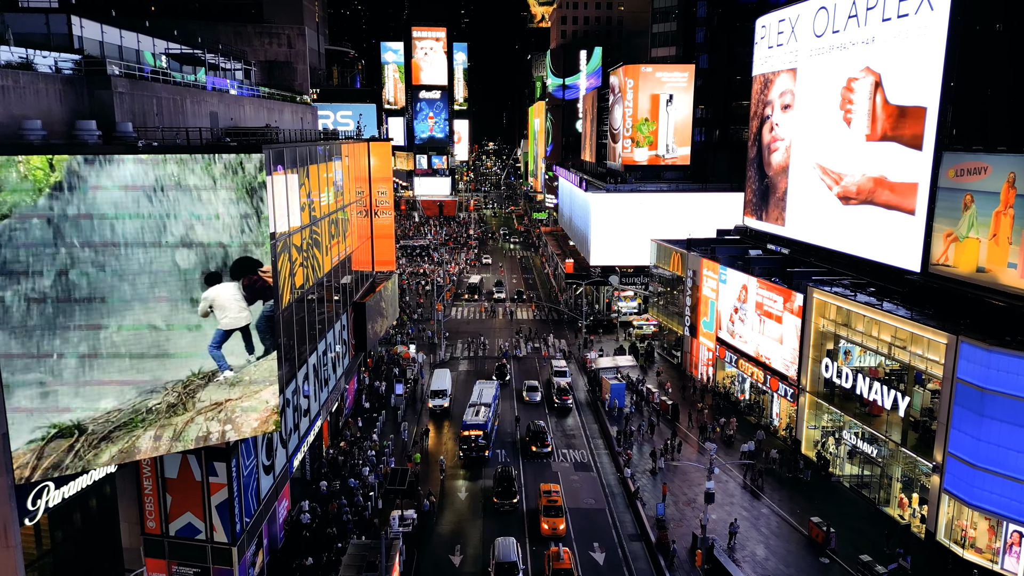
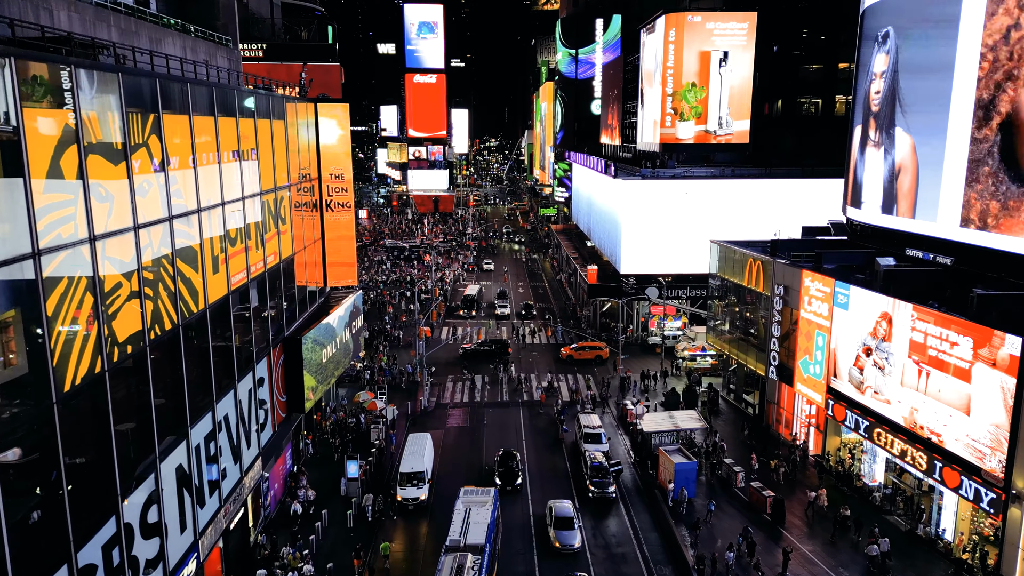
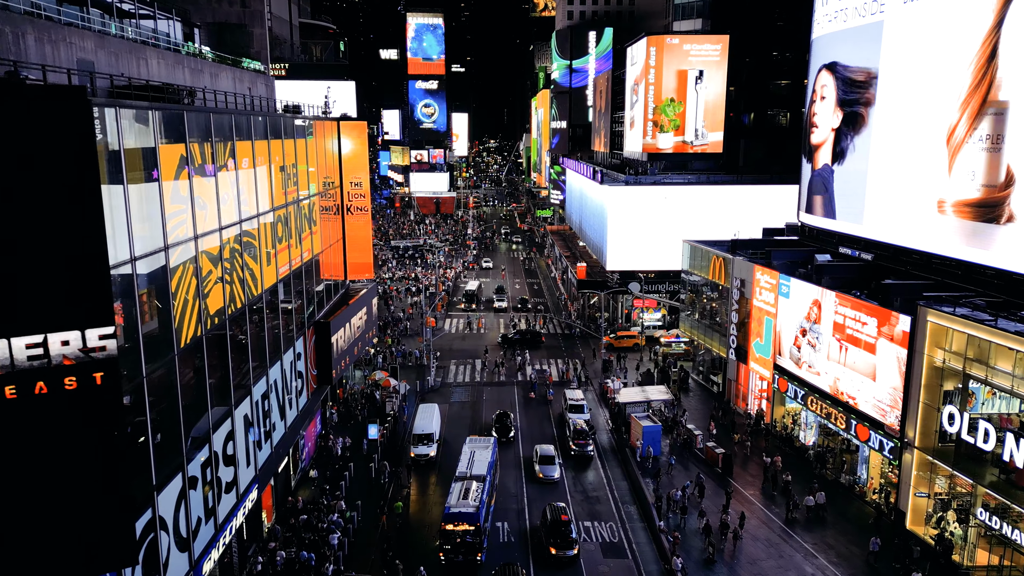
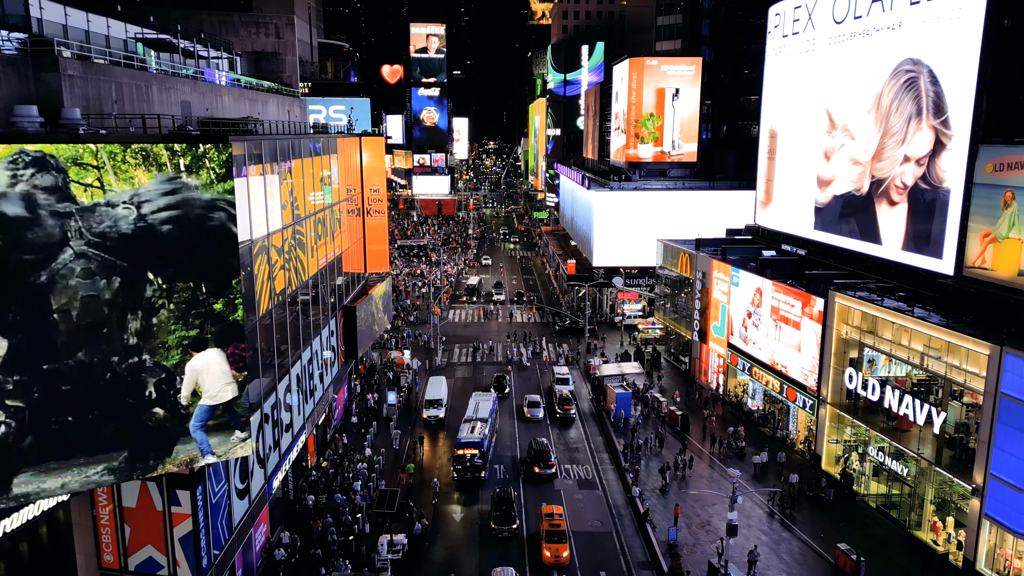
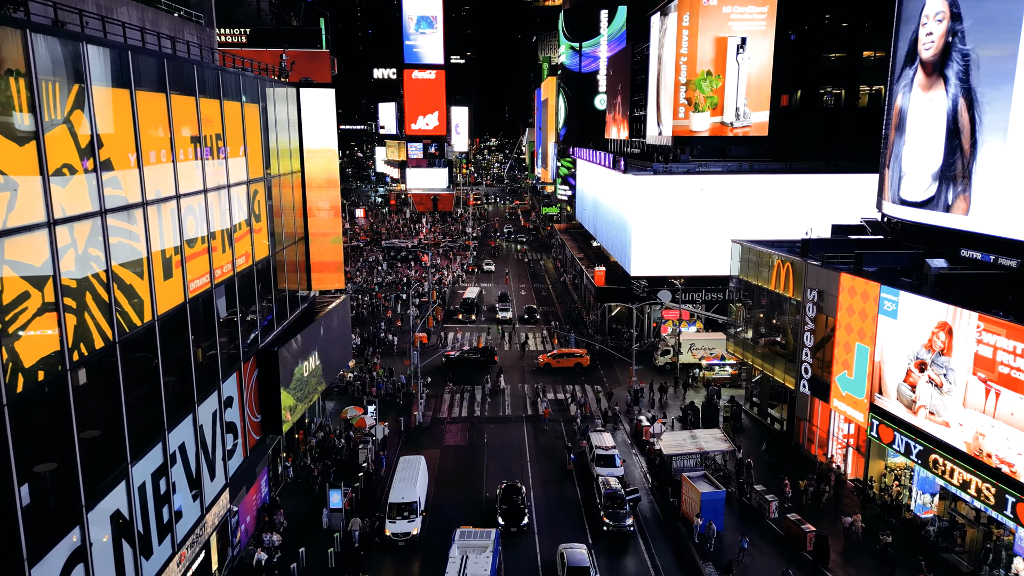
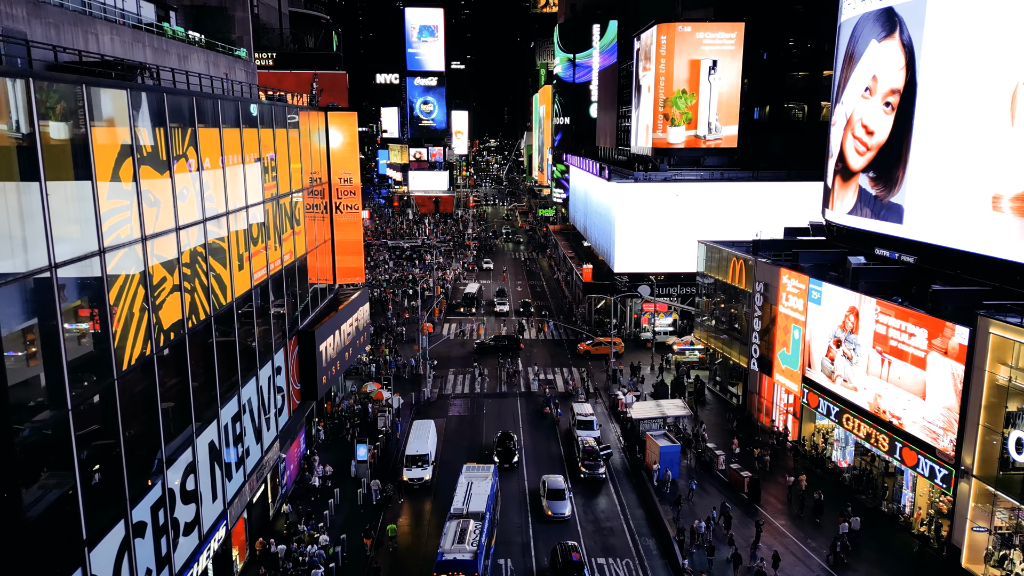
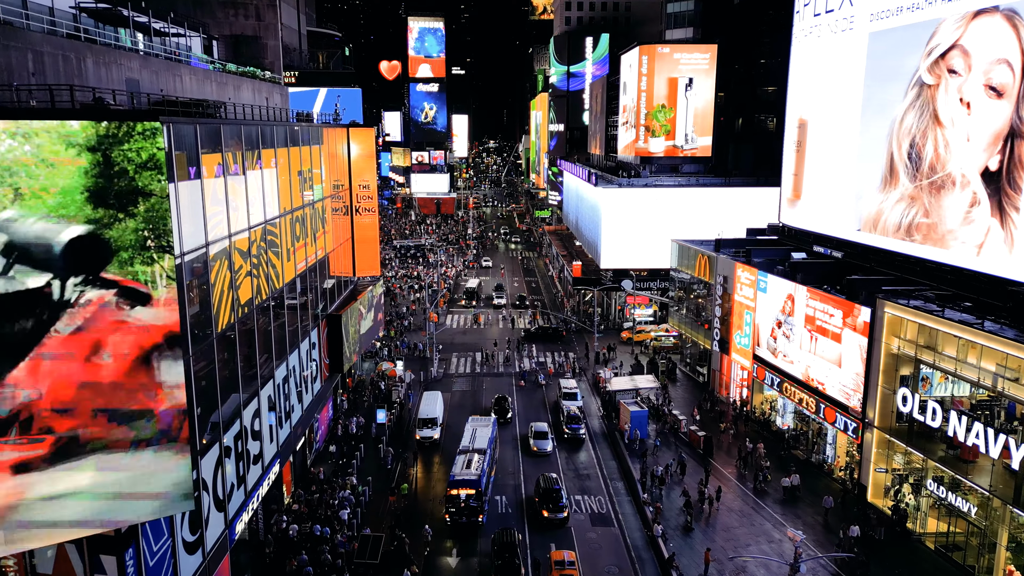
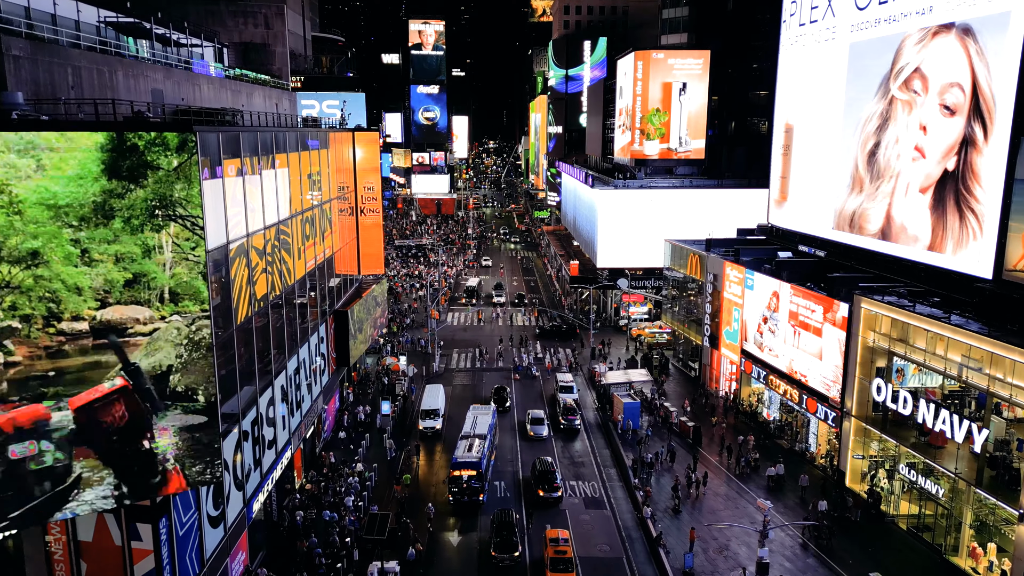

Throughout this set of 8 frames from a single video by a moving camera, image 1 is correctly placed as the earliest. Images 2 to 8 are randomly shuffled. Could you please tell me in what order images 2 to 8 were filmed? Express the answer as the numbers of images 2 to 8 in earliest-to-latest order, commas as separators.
4, 8, 7, 3, 6, 2, 5
